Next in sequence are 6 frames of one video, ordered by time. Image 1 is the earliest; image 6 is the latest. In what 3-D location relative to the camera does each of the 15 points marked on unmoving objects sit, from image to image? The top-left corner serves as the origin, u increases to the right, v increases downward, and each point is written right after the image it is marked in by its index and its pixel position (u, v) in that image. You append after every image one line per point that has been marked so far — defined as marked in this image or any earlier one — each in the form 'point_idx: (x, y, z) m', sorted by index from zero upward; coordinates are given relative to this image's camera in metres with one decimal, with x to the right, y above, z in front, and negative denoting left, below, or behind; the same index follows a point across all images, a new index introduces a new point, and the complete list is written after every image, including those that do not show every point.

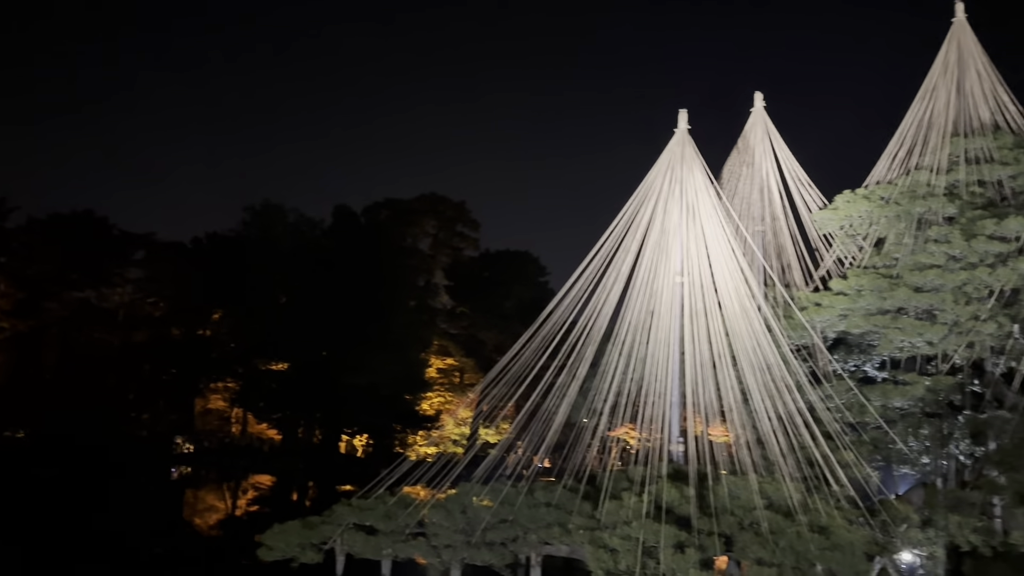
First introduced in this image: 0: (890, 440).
0: (+3.7, -1.5, +7.7) m
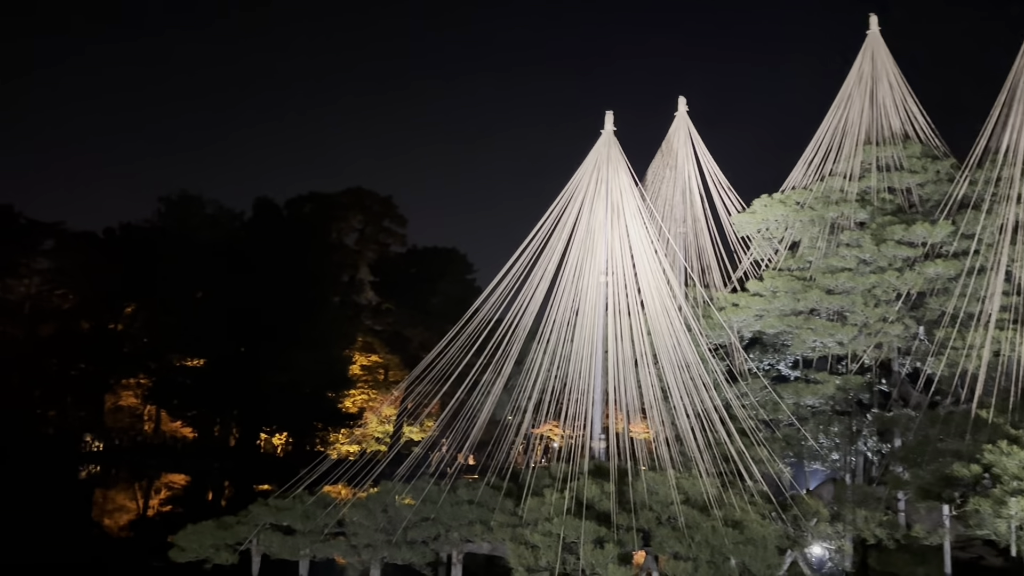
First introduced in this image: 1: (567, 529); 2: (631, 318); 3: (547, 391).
0: (+3.0, -1.5, +8.0) m
1: (+0.5, -2.2, +7.0) m
2: (+1.2, -0.3, +8.0) m
3: (+0.4, -1.1, +8.4) m
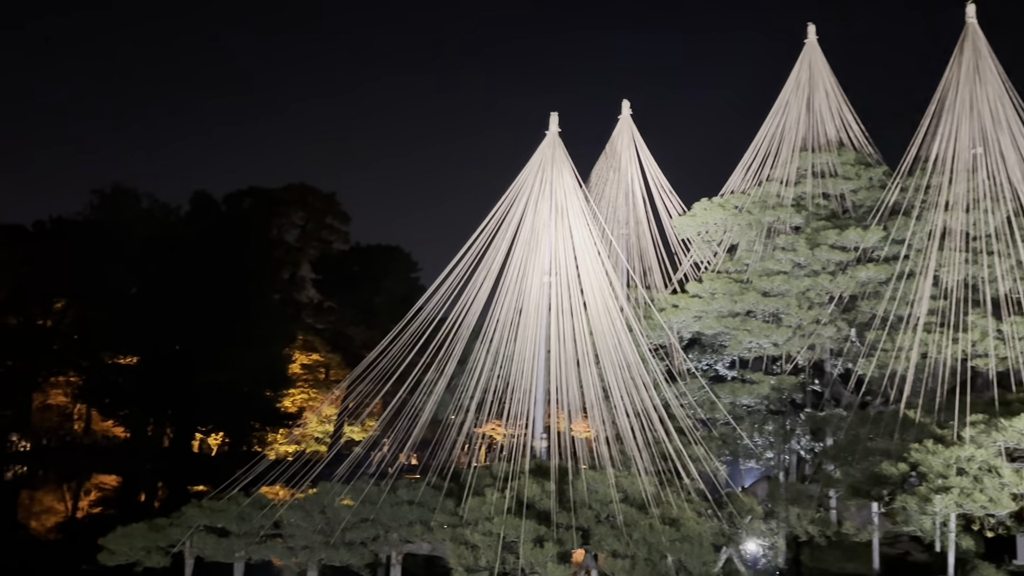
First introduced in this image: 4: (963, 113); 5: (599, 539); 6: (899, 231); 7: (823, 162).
0: (+2.4, -1.5, +8.1) m
1: (0.0, -2.2, +7.1) m
2: (+0.6, -0.3, +8.1) m
3: (-0.2, -1.1, +8.4) m
4: (+4.2, +1.6, +7.1) m
5: (+0.8, -2.3, +7.2) m
6: (+3.9, +0.6, +7.7) m
7: (+3.2, +1.3, +8.0) m
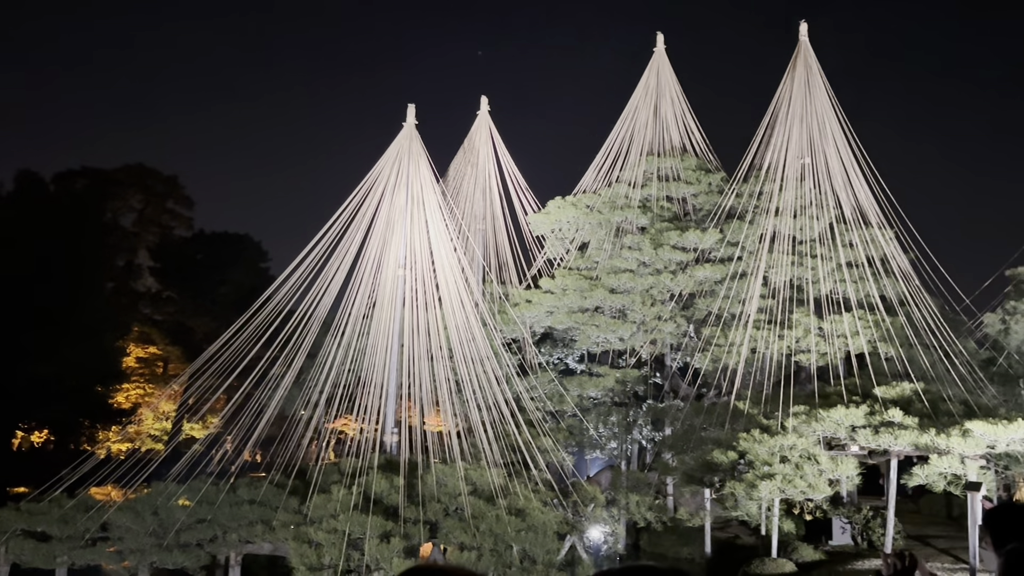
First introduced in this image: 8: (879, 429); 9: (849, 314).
0: (+0.8, -1.5, +8.4) m
1: (-1.4, -2.1, +7.0) m
2: (-0.9, -0.3, +8.1) m
3: (-1.8, -1.0, +8.2) m
4: (+2.8, +1.6, +7.7) m
5: (-0.6, -2.3, +7.3) m
6: (+2.4, +0.6, +8.2) m
7: (+1.7, +1.3, +8.4) m
8: (+3.4, -1.3, +7.2) m
9: (+3.3, -0.3, +7.7) m
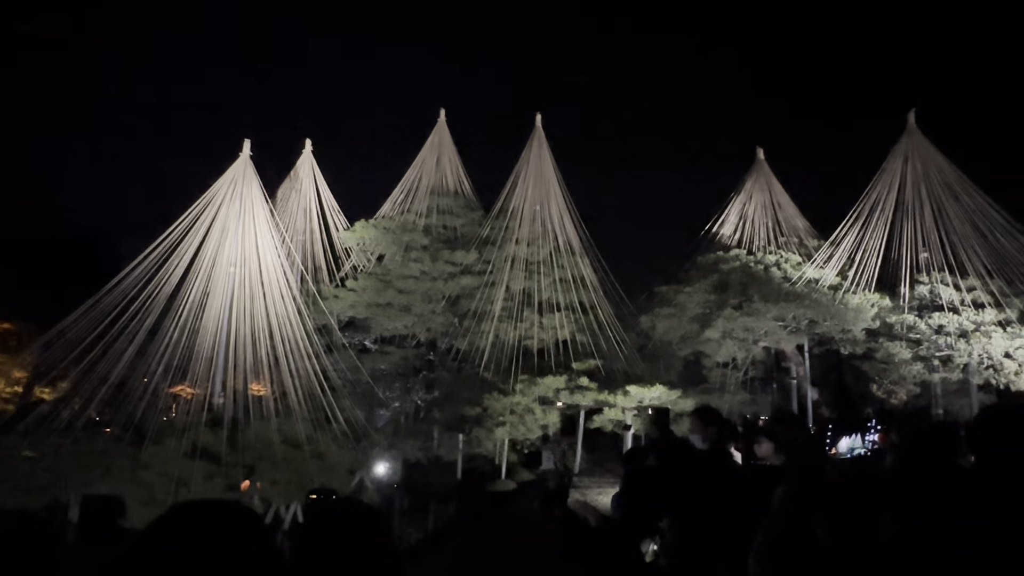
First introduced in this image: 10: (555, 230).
0: (-2.0, -1.5, +11.3) m
1: (-3.8, -2.0, +9.4) m
2: (-3.5, -0.2, +10.6) m
3: (-4.4, -0.9, +10.5) m
4: (+0.2, +1.5, +11.2) m
5: (-3.1, -2.2, +9.9) m
6: (-0.4, +0.5, +11.6) m
7: (-1.0, +1.3, +11.6) m
8: (+0.9, -1.4, +11.0) m
9: (+0.7, -0.4, +11.4) m
10: (+0.6, +0.9, +11.6) m
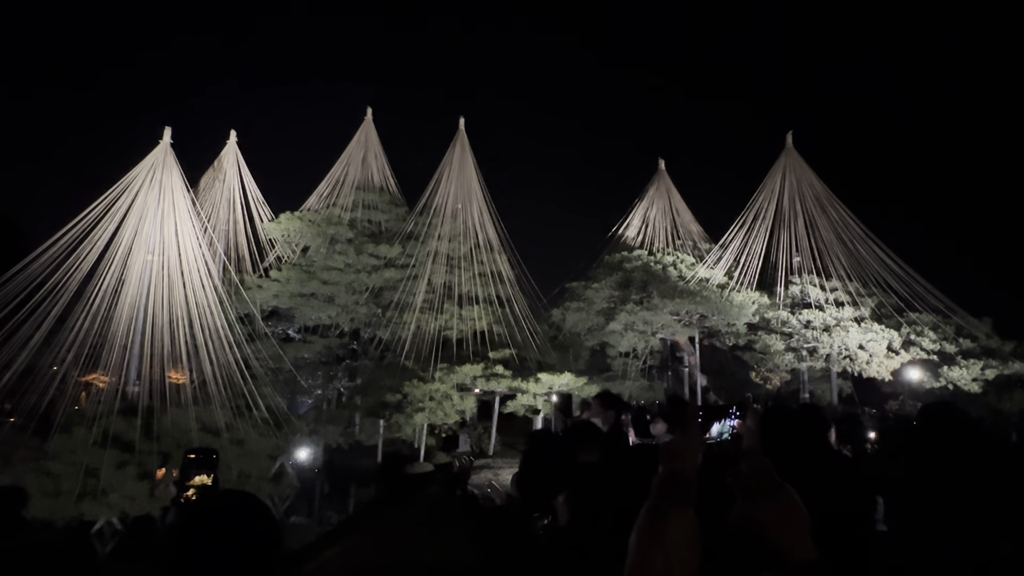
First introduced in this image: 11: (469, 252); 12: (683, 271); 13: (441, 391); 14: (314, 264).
0: (-3.2, -1.4, +11.6) m
1: (-4.6, -1.9, +9.4) m
2: (-4.5, 0.0, +10.7) m
3: (-5.4, -0.8, +10.4) m
4: (-0.9, +1.6, +11.8) m
5: (-4.0, -2.1, +10.0) m
6: (-1.6, +0.6, +12.2) m
7: (-2.2, +1.4, +12.0) m
8: (-0.3, -1.3, +11.7) m
9: (-0.5, -0.3, +12.1) m
10: (-0.6, +1.0, +12.2) m
11: (-0.7, +0.6, +12.2) m
12: (+2.8, +0.3, +13.0) m
13: (-1.0, -1.5, +11.5) m
14: (-3.0, +0.3, +11.7) m
